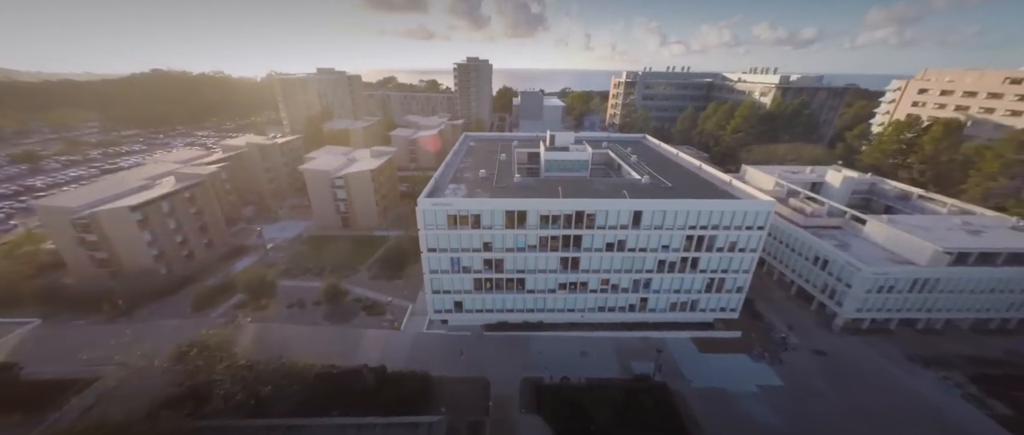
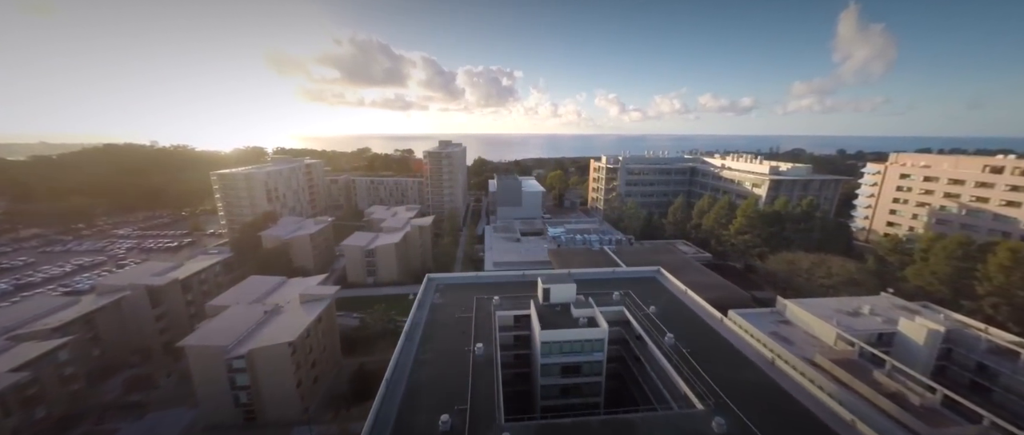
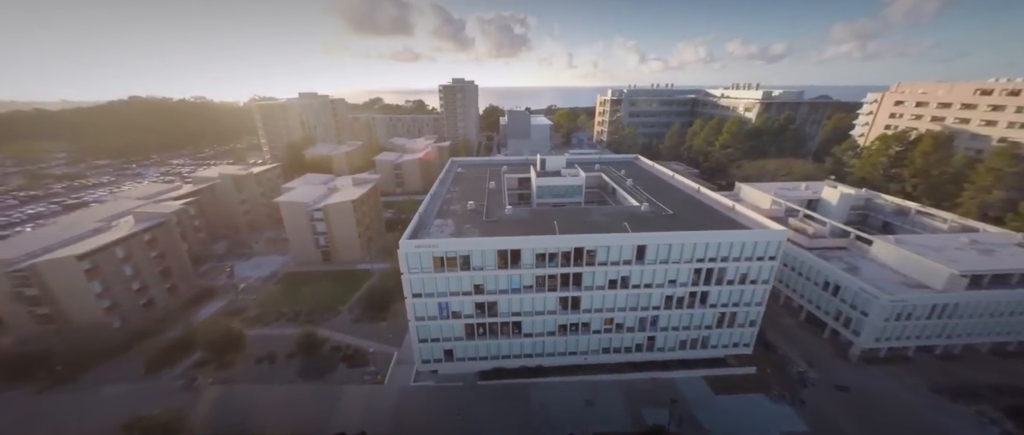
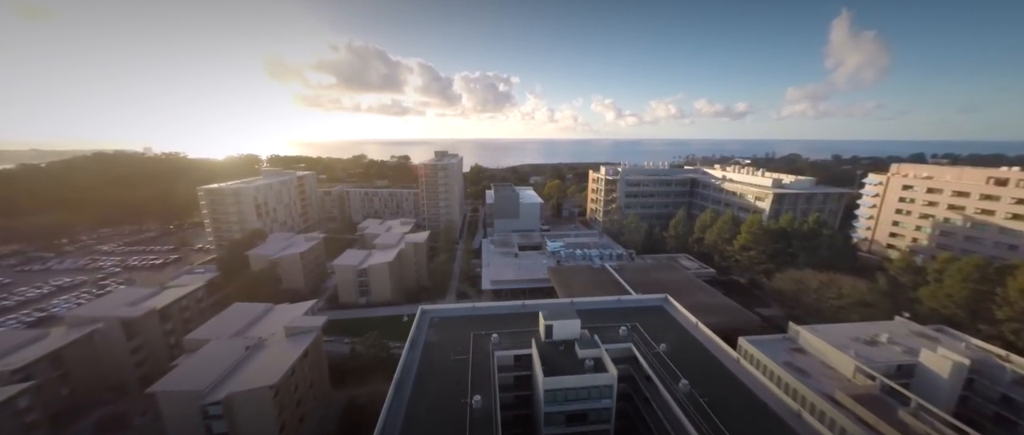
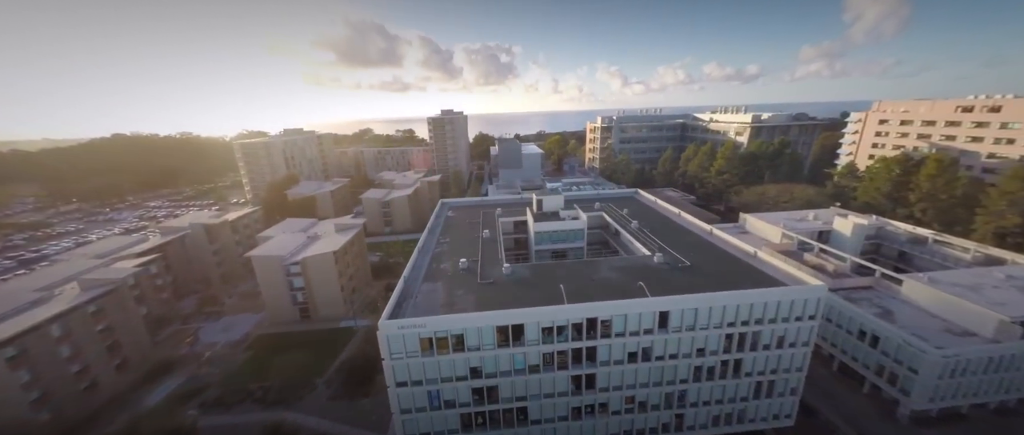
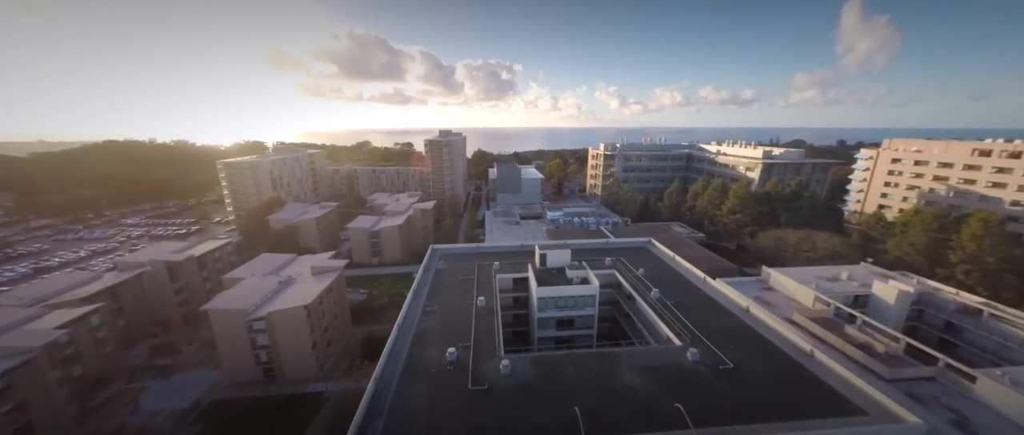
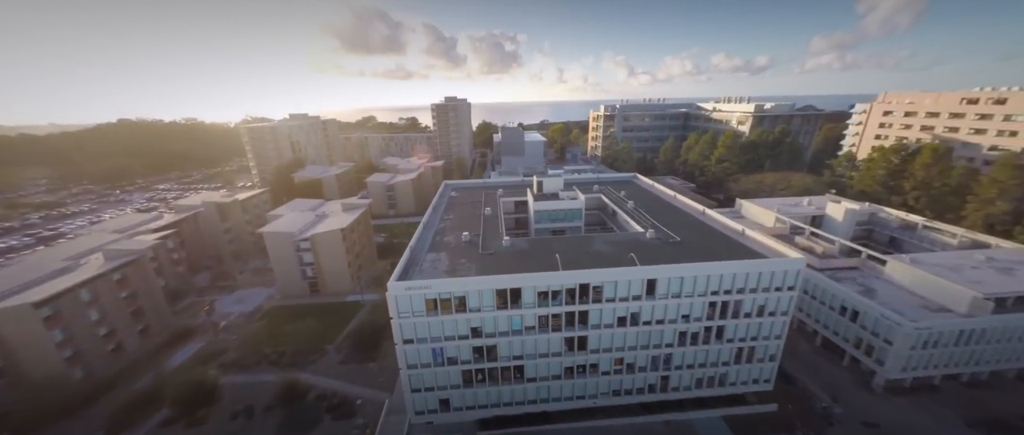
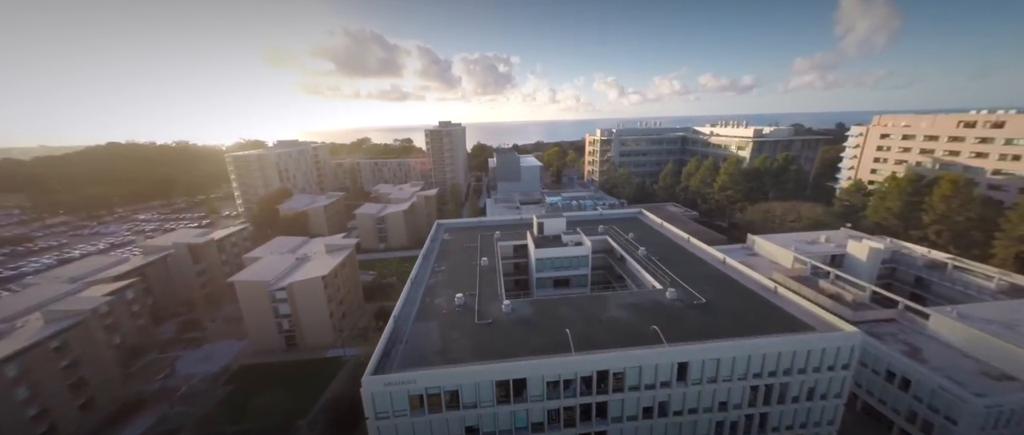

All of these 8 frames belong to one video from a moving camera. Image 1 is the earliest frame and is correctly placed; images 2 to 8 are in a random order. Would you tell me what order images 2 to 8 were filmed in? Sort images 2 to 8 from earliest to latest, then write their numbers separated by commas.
3, 7, 5, 8, 6, 2, 4
